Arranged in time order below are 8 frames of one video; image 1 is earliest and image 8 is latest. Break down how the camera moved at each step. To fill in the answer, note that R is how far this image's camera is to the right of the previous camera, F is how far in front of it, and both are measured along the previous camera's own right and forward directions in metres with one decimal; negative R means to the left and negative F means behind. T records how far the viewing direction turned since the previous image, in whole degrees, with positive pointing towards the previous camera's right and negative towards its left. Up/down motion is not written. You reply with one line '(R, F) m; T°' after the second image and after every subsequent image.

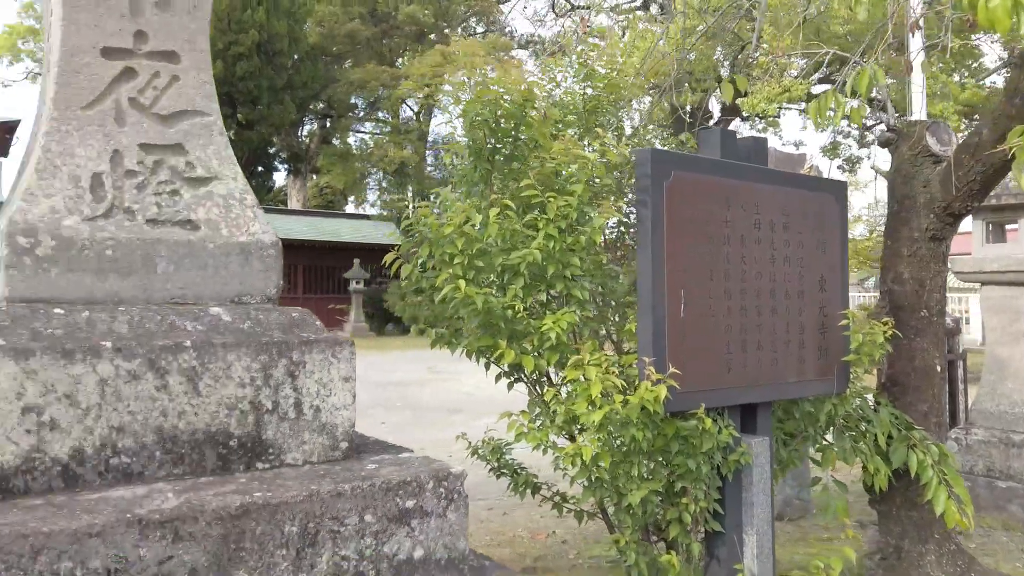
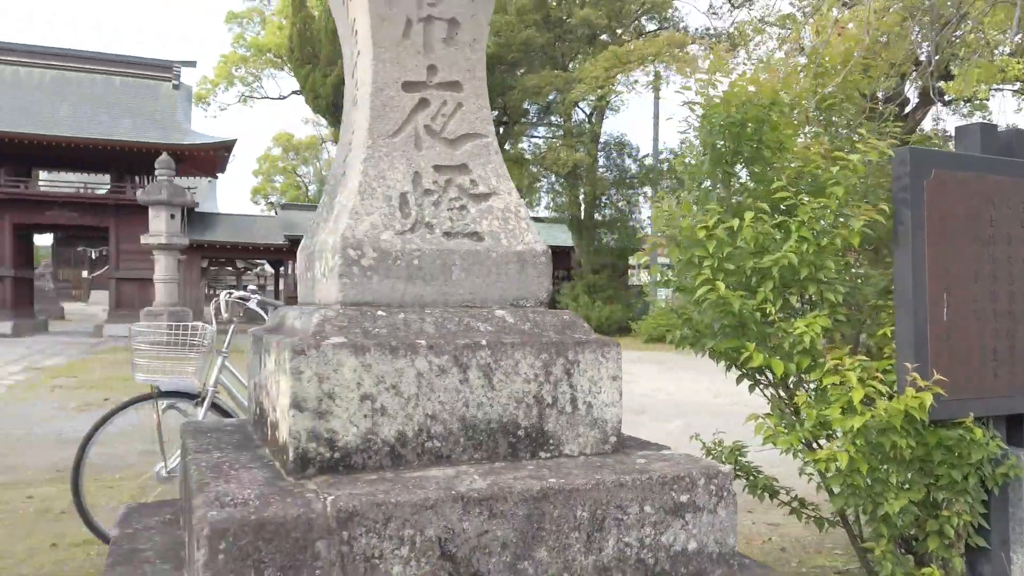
(-0.2, -0.1) m; -12°
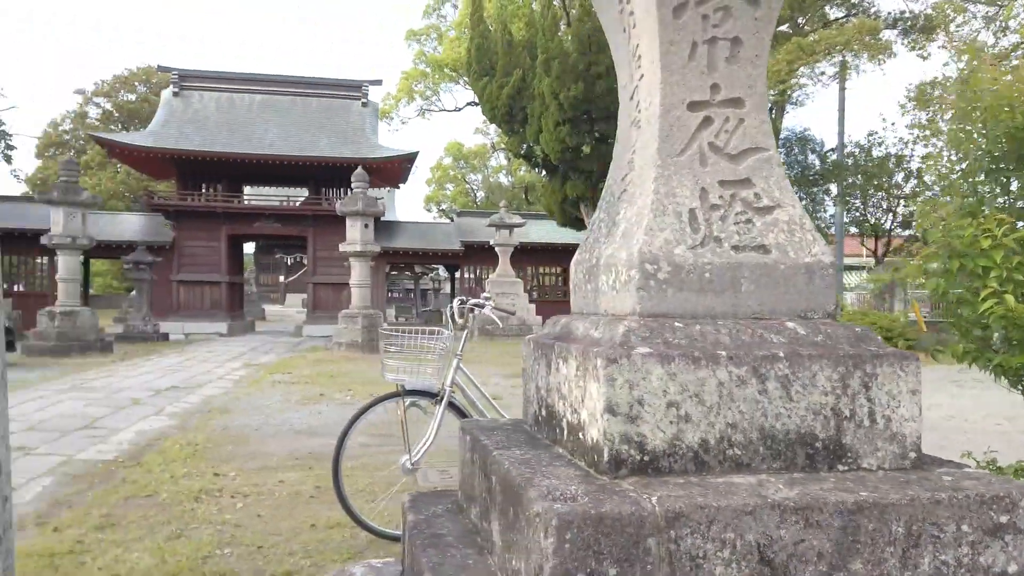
(-0.2, -0.1) m; -12°
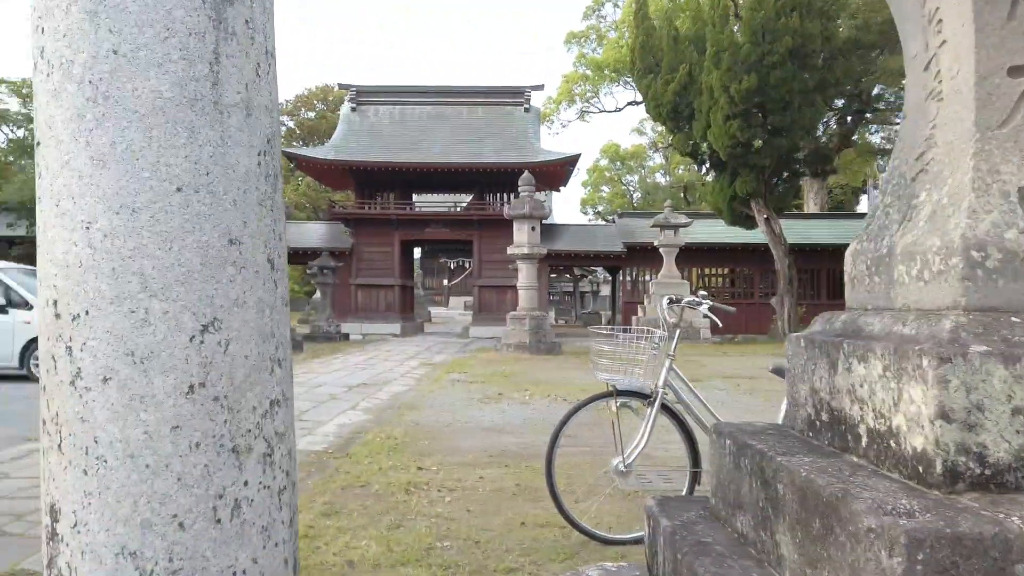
(-0.2, 0.0) m; -12°
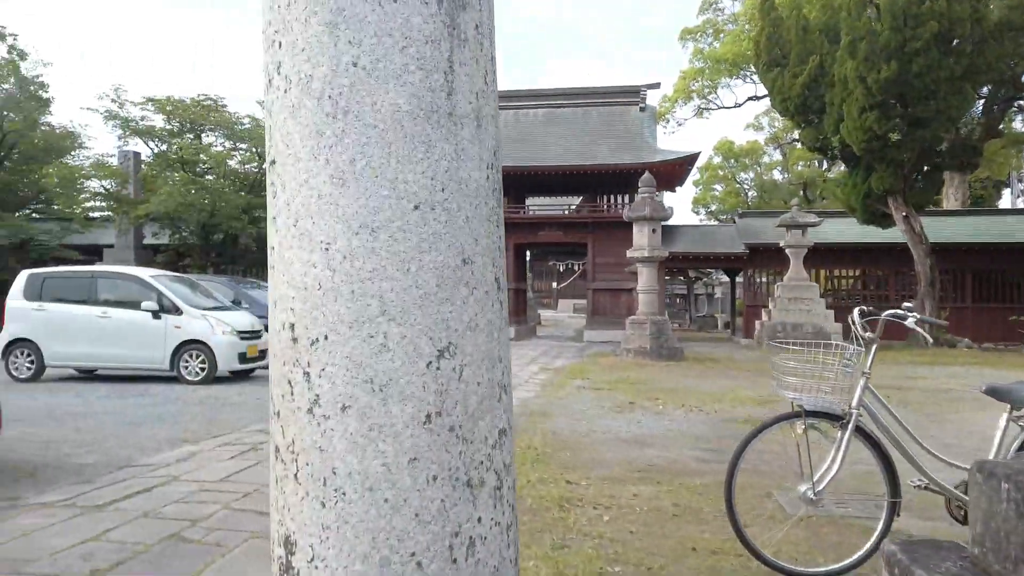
(-0.3, +0.1) m; -8°
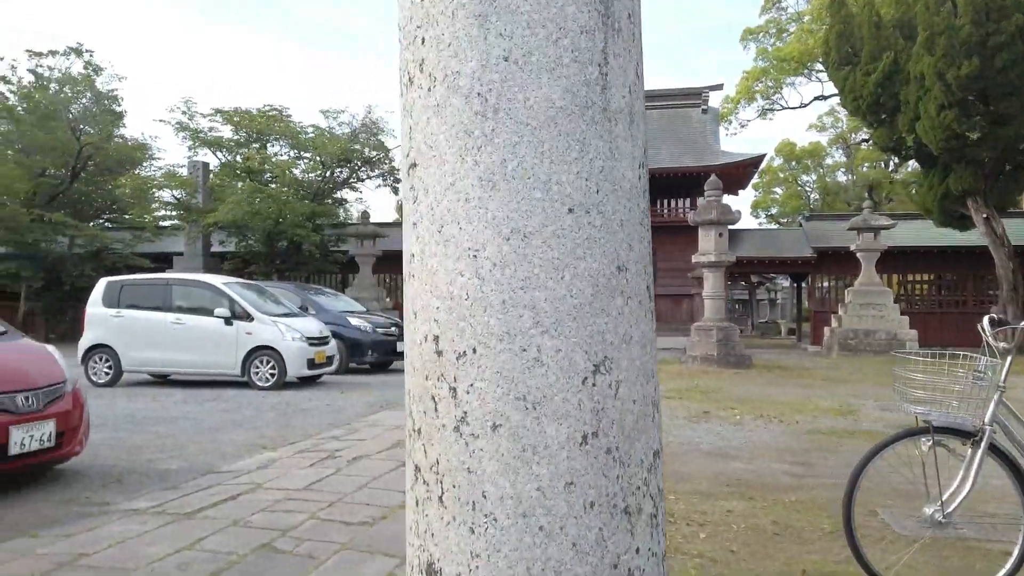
(-0.2, +0.1) m; -4°
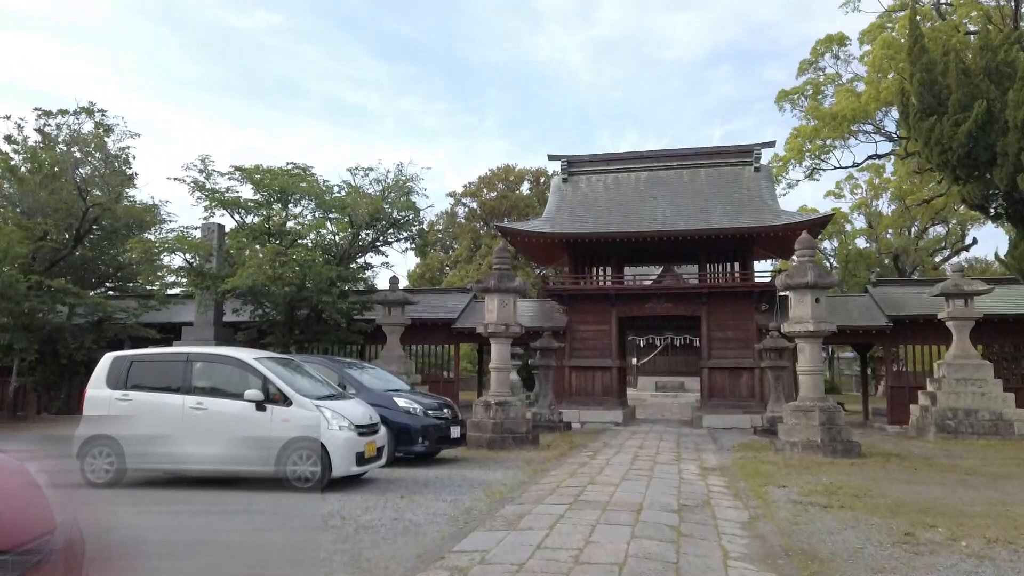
(-1.0, +1.7) m; 0°
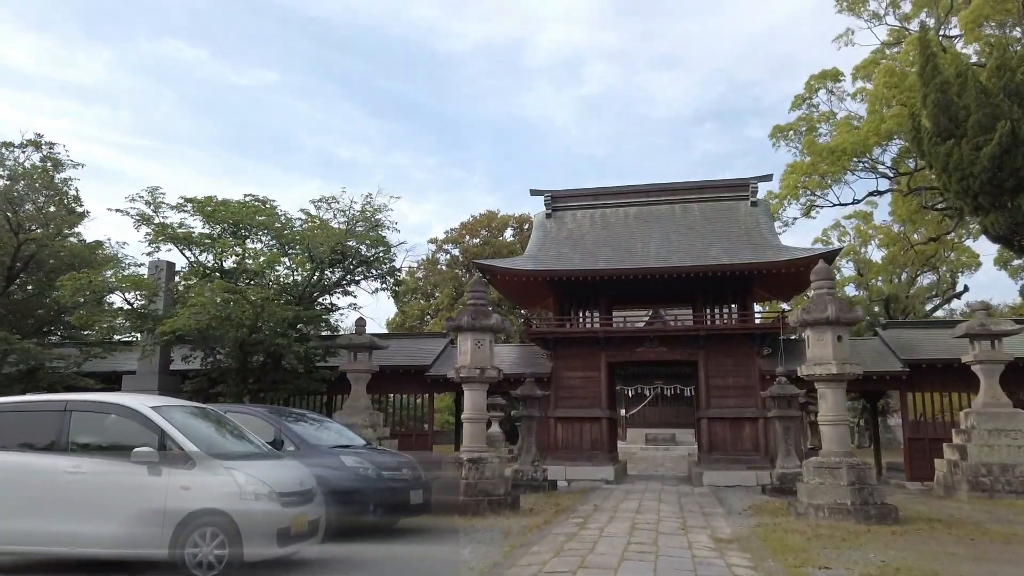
(+0.1, +1.6) m; +1°
